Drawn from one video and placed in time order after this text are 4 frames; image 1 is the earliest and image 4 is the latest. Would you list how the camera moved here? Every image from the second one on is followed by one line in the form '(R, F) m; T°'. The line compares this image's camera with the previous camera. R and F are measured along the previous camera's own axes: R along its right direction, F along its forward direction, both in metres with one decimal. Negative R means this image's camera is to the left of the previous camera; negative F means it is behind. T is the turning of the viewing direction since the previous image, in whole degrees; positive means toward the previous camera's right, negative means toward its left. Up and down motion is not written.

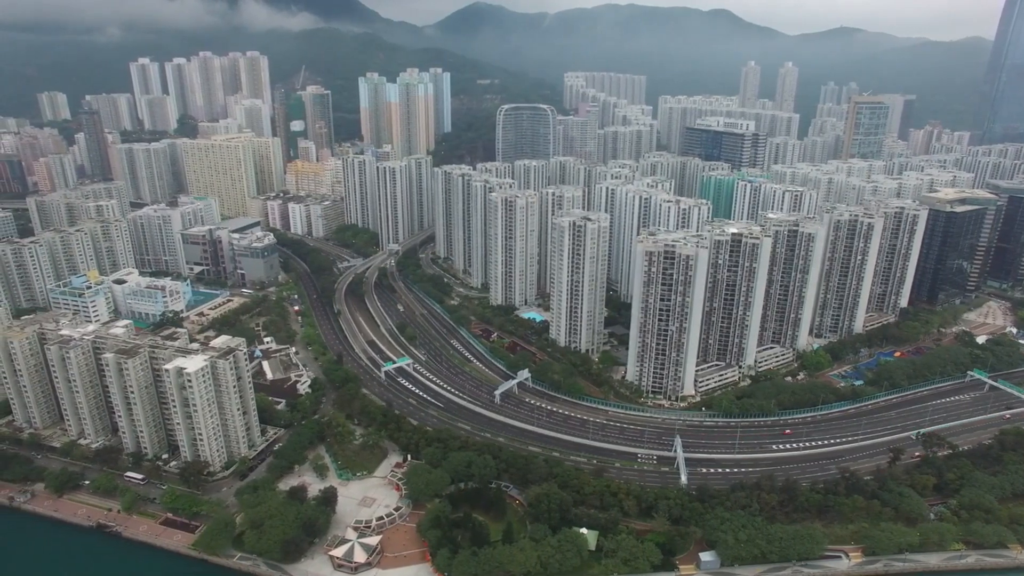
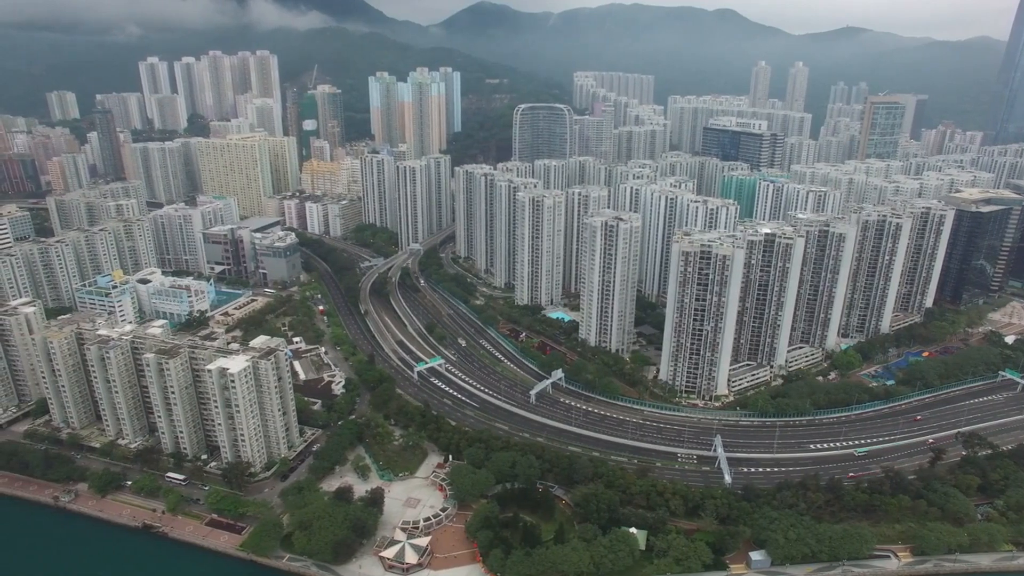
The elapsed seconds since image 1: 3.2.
(-2.9, 0.0) m; 0°
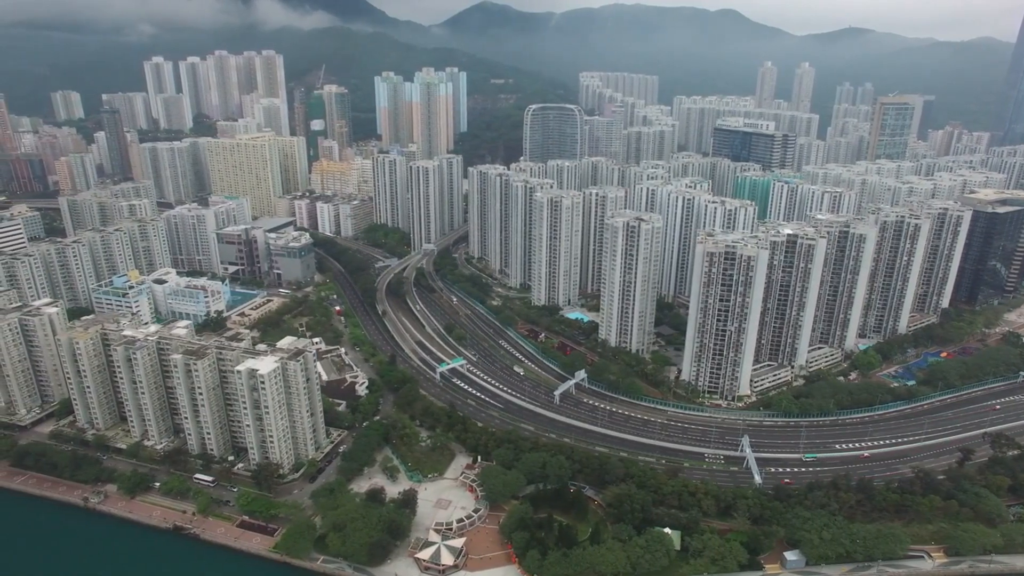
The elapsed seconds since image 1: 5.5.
(-2.1, 0.0) m; 0°
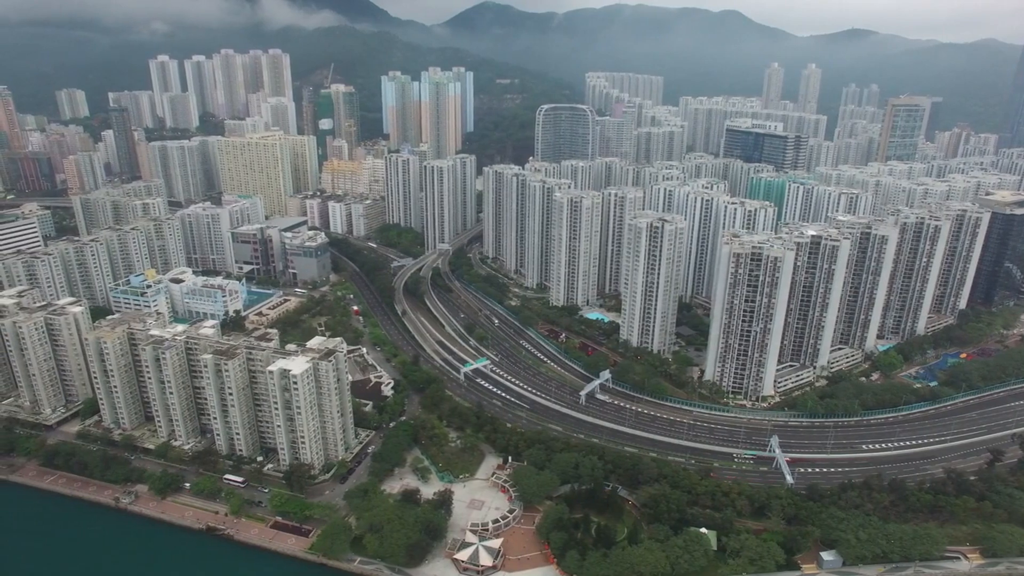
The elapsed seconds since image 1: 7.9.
(-2.3, 0.0) m; 0°
